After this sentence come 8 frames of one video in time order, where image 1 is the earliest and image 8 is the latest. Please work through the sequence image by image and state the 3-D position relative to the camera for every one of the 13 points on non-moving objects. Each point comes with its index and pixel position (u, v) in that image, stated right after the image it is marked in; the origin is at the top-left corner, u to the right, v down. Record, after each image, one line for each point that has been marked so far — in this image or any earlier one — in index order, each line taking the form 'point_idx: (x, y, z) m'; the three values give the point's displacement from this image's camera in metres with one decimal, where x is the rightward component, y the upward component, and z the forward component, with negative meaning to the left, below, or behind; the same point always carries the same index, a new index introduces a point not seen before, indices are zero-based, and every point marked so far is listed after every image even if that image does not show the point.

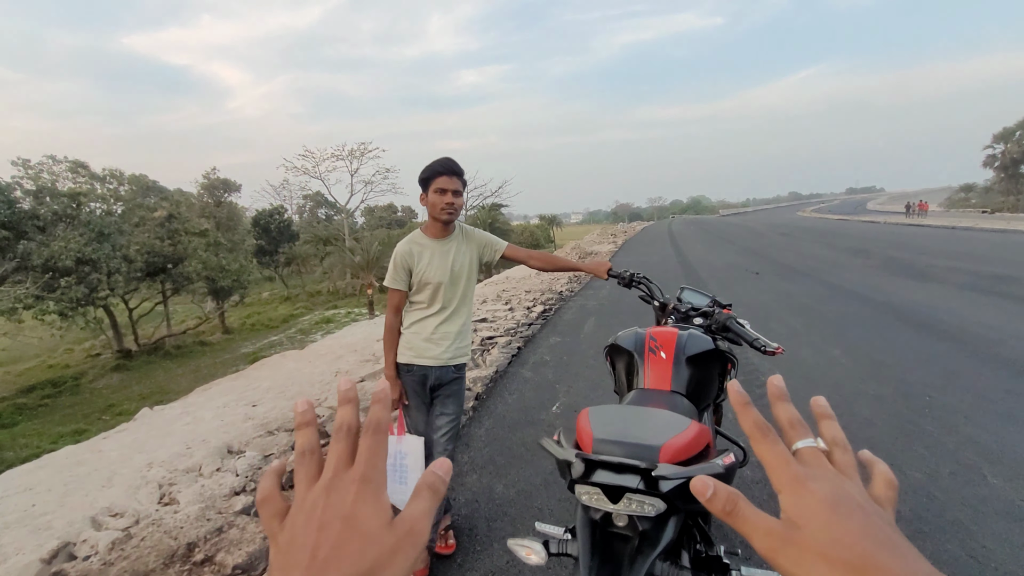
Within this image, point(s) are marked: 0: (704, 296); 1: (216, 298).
0: (+1.0, -0.1, +2.9) m
1: (-10.0, -0.3, +19.2) m
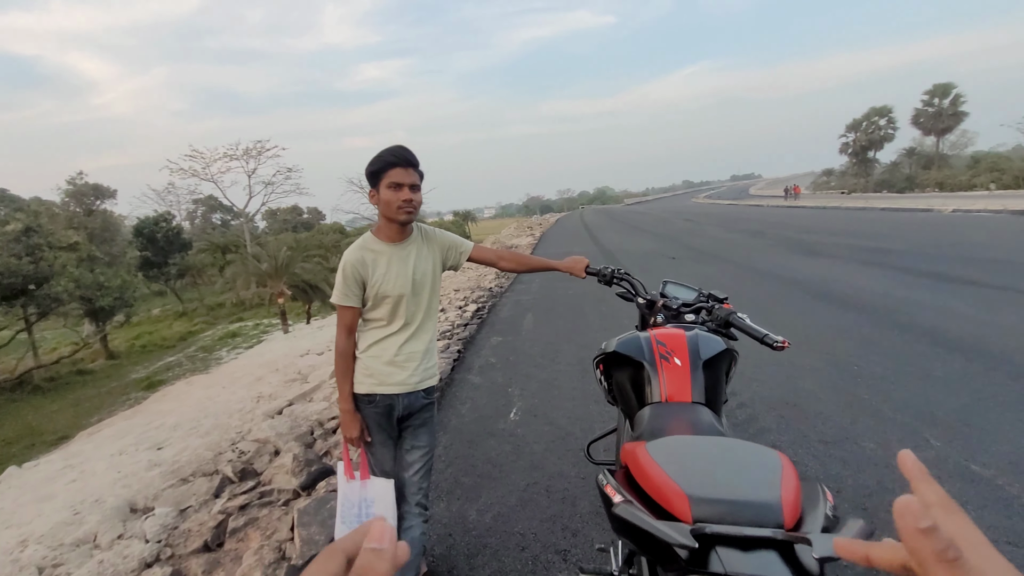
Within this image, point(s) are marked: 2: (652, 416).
0: (+0.8, 0.0, +2.7) m
1: (-12.5, -0.9, +17.1) m
2: (+0.5, -0.4, +2.0) m
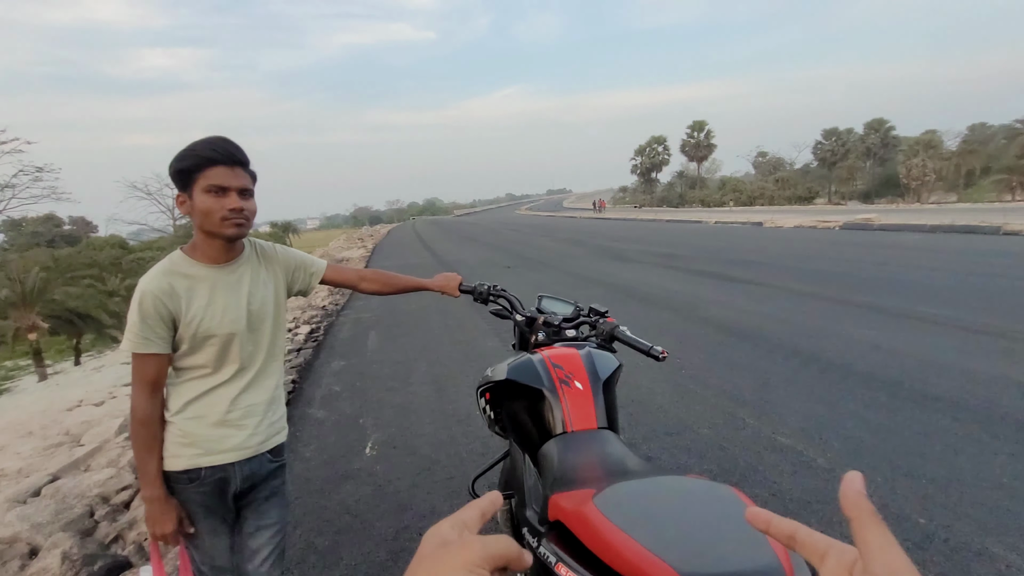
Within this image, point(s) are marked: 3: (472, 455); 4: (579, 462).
0: (+0.3, -0.1, +2.5) m
1: (-16.7, -1.8, +12.2) m
2: (+0.1, -0.5, +1.7) m
3: (-0.3, -1.1, +3.7) m
4: (+0.2, -0.5, +1.7) m
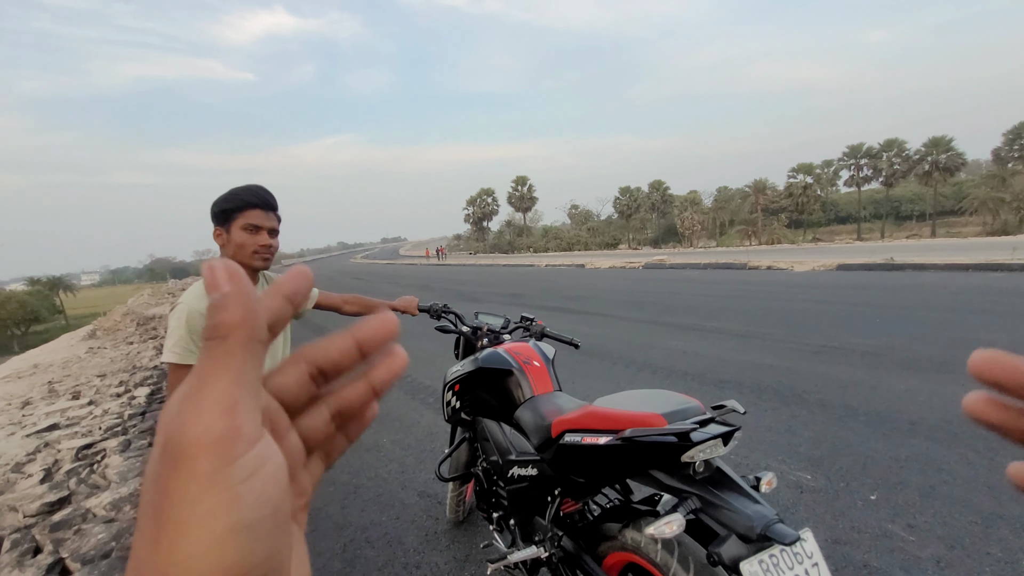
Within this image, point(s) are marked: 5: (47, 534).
0: (-0.1, -0.2, +3.1) m
1: (-19.0, -3.4, +7.2) m
2: (+0.1, -0.5, +2.2) m
3: (-0.9, -1.3, +4.0) m
4: (+0.1, -0.5, +2.2) m
5: (-3.2, -1.7, +4.0) m
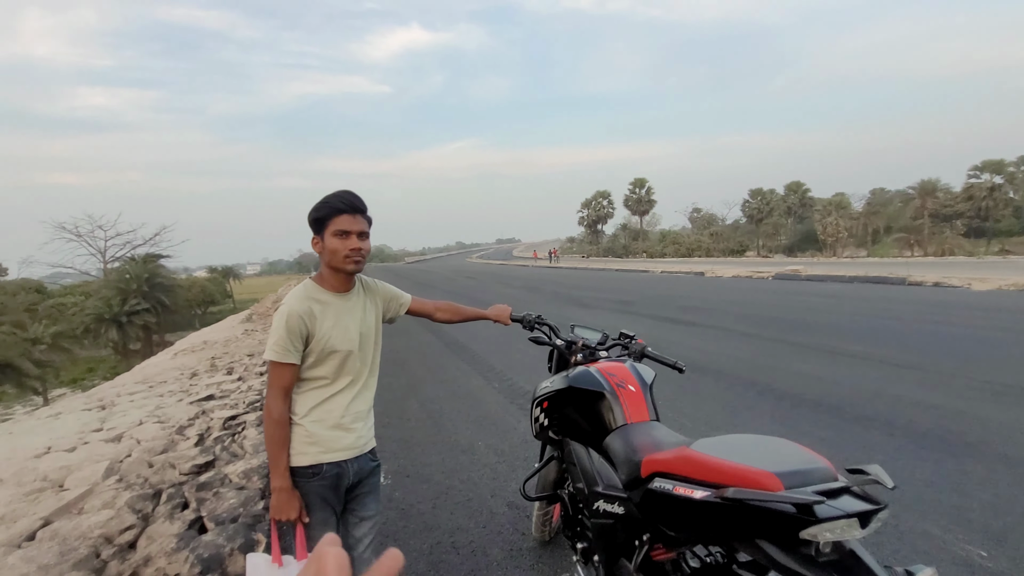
0: (+0.4, -0.2, +2.9) m
1: (-17.4, -2.6, +10.7) m
2: (+0.4, -0.6, +2.0) m
3: (-0.2, -1.3, +3.9) m
4: (+0.5, -0.6, +2.0) m
5: (-2.5, -1.6, +4.4) m
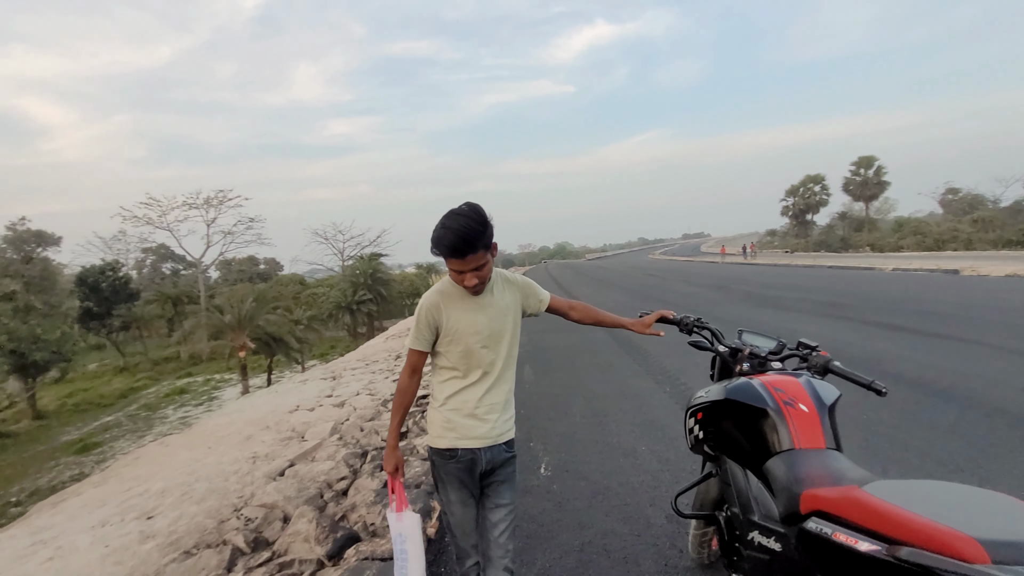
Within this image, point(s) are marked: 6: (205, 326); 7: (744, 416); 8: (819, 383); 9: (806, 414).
0: (+1.2, -0.2, +2.5) m
1: (-13.3, -2.4, +15.6) m
2: (+0.9, -0.6, +1.7) m
3: (+0.9, -1.3, +3.7) m
4: (+0.9, -0.6, +1.7) m
5: (-1.2, -1.6, +4.9) m
6: (-8.4, -1.0, +15.4) m
7: (+0.8, -0.5, +2.0) m
8: (+1.1, -0.3, +2.0) m
9: (+1.0, -0.4, +1.8) m
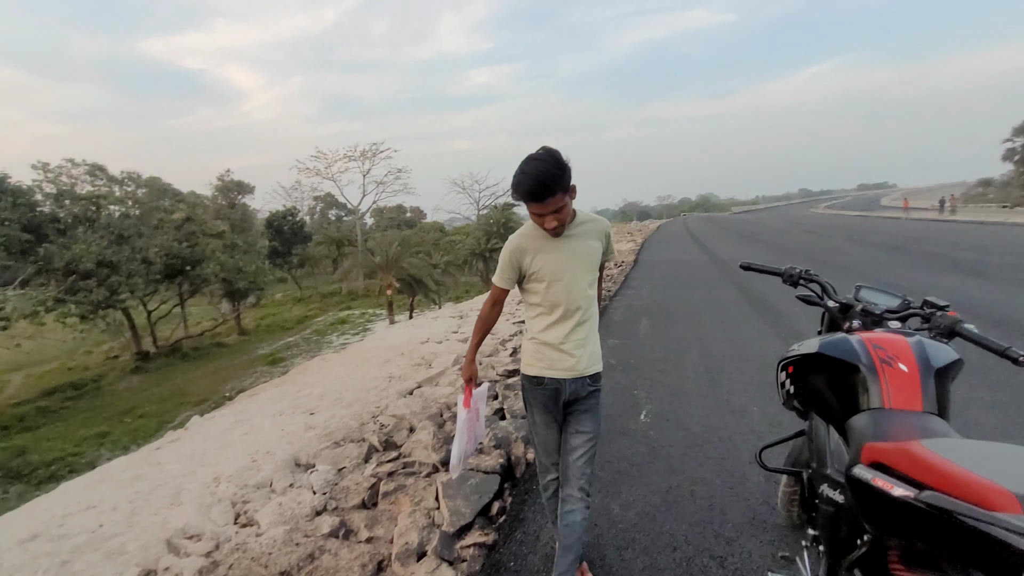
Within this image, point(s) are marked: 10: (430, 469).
0: (+1.6, 0.0, +2.4) m
1: (-9.5, -0.4, +18.7) m
2: (+1.1, -0.4, +1.7) m
3: (+1.5, -1.0, +3.7) m
4: (+1.1, -0.4, +1.7) m
5: (-0.2, -1.1, +5.4) m
6: (-4.7, +0.7, +17.2) m
7: (+1.1, -0.3, +2.0) m
8: (+1.4, -0.2, +1.9) m
9: (+1.2, -0.3, +1.8) m
10: (-0.4, -1.0, +3.0) m
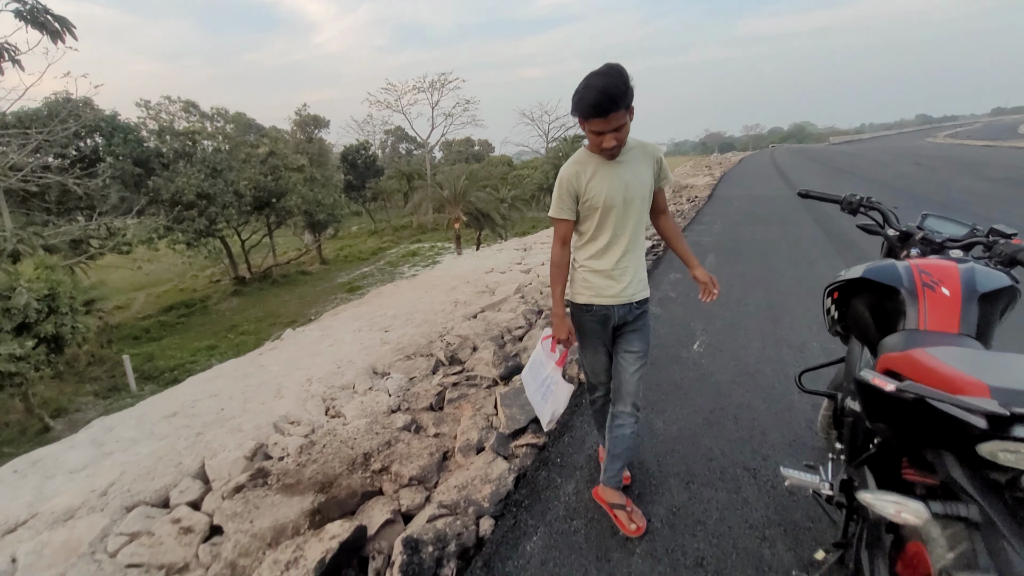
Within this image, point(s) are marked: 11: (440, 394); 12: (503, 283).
0: (+1.8, +0.3, +2.4) m
1: (-7.2, +2.0, +19.8) m
2: (+1.2, -0.2, +1.8) m
3: (+1.9, -0.6, +3.8) m
4: (+1.3, -0.2, +1.8) m
5: (+0.4, -0.4, +5.6) m
6: (-2.6, +2.8, +17.6) m
7: (+1.3, 0.0, +2.0) m
8: (+1.6, 0.0, +1.9) m
9: (+1.4, 0.0, +1.8) m
10: (-0.1, -0.6, +3.3) m
11: (-0.4, -0.6, +3.2) m
12: (-0.2, 0.0, +7.0) m
